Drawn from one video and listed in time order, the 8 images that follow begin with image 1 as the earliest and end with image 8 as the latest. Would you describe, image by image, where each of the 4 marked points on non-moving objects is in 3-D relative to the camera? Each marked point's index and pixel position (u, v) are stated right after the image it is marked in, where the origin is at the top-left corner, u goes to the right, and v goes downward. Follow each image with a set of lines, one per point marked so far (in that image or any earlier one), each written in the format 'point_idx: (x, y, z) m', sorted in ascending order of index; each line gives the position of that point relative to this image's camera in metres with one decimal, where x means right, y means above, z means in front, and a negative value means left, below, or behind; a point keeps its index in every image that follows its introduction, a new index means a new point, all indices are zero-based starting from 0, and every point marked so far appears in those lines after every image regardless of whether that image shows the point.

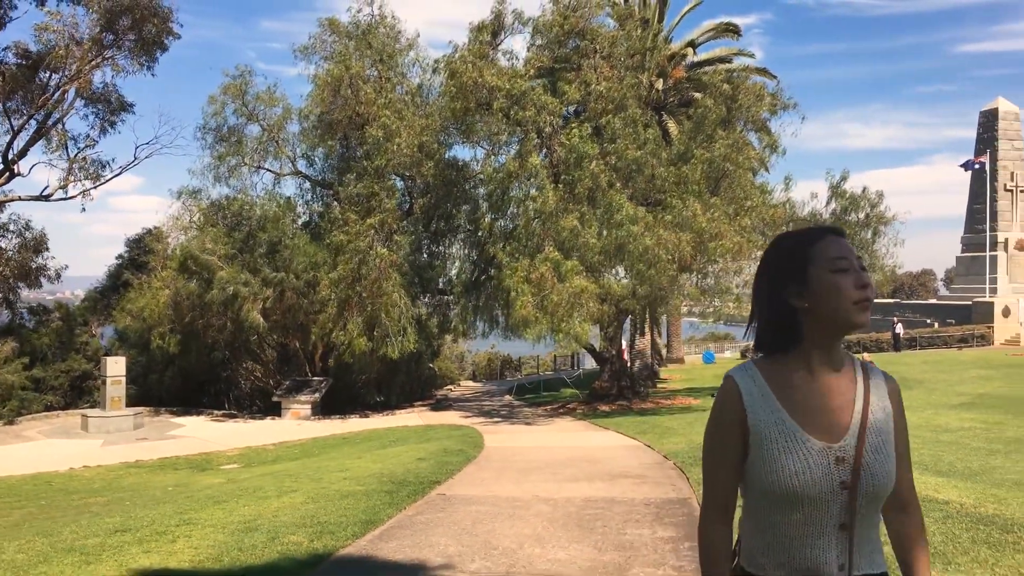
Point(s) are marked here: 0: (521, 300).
0: (+0.1, -0.2, +15.9) m
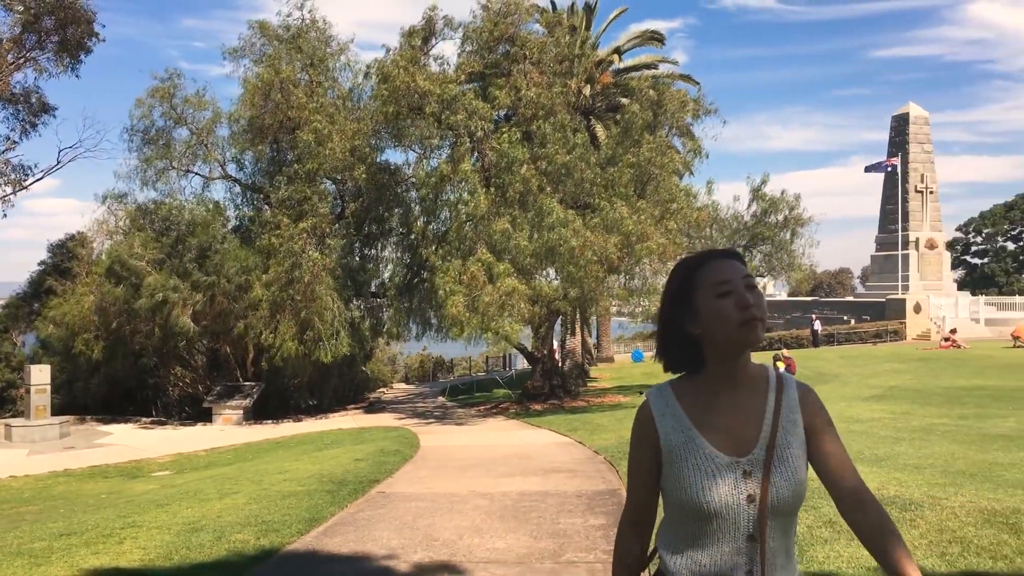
0: (-1.2, -0.3, +16.1) m
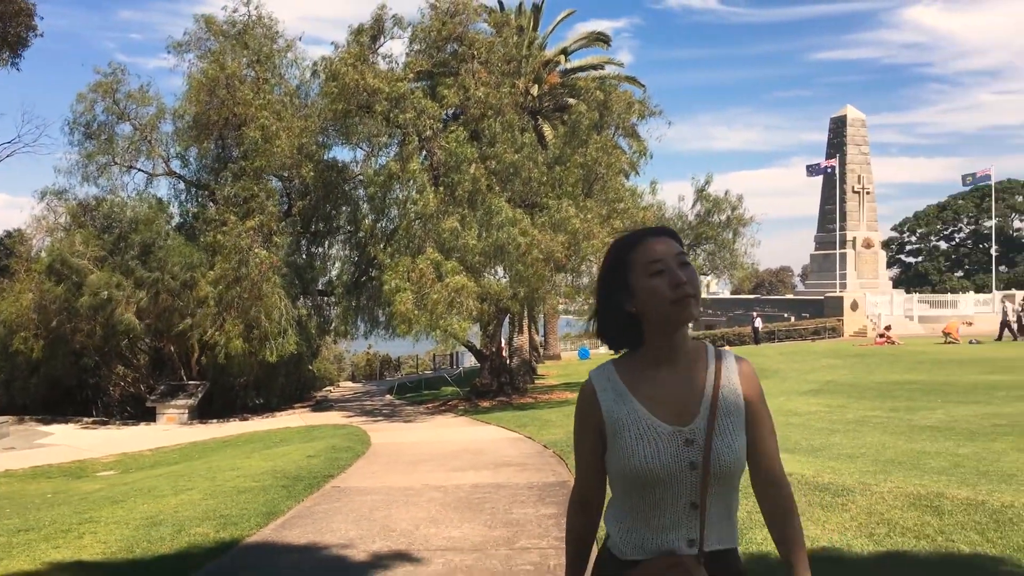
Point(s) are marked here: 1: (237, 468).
0: (-2.3, -0.2, +16.2) m
1: (-2.9, -1.9, +8.4) m
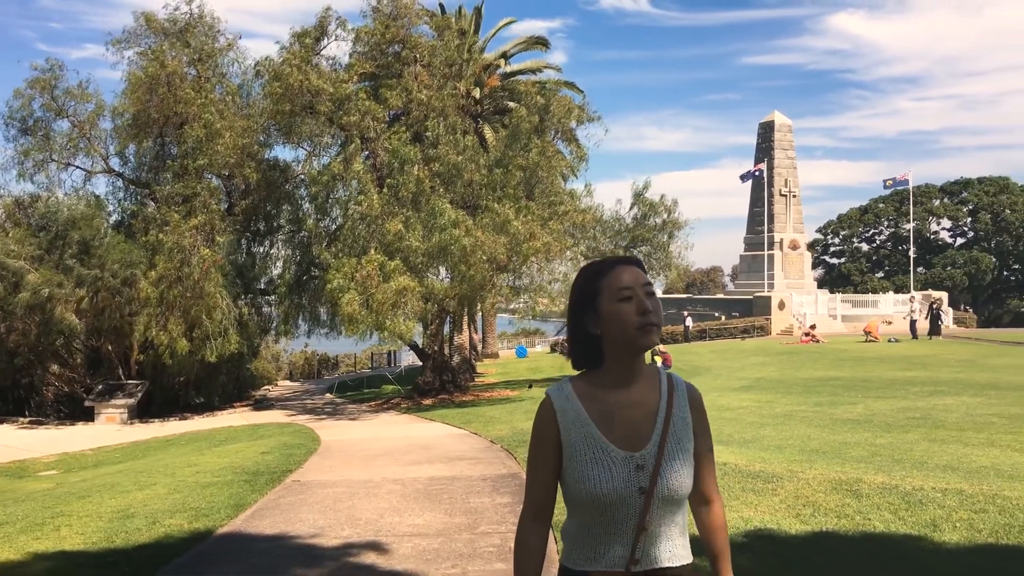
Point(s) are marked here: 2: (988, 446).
0: (-3.4, -0.2, +16.4) m
1: (-3.4, -1.9, +8.6) m
2: (+4.4, -1.4, +7.2) m
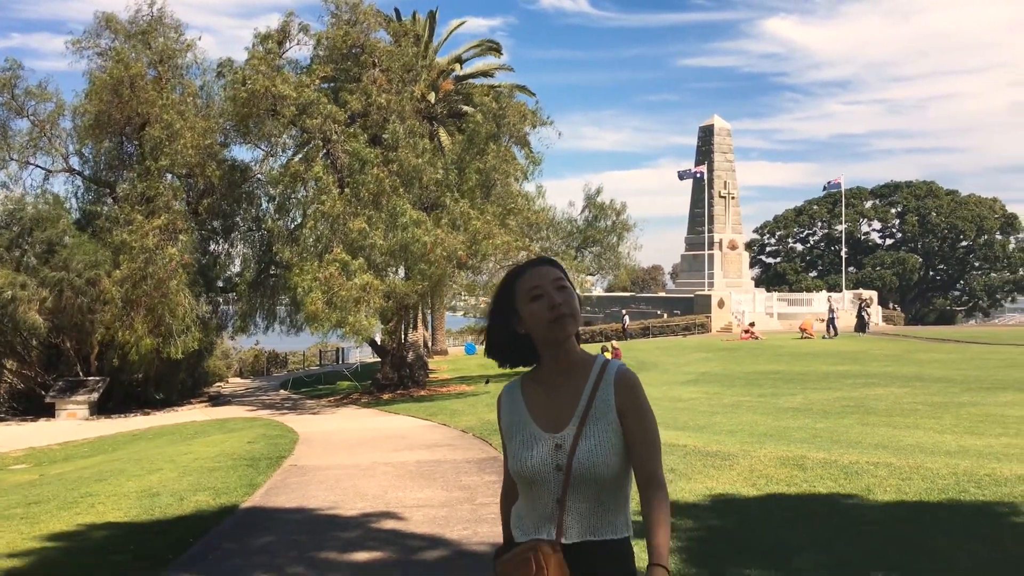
0: (-4.3, -0.2, +16.8) m
1: (-3.7, -1.9, +9.1) m
2: (+4.1, -1.4, +8.2) m
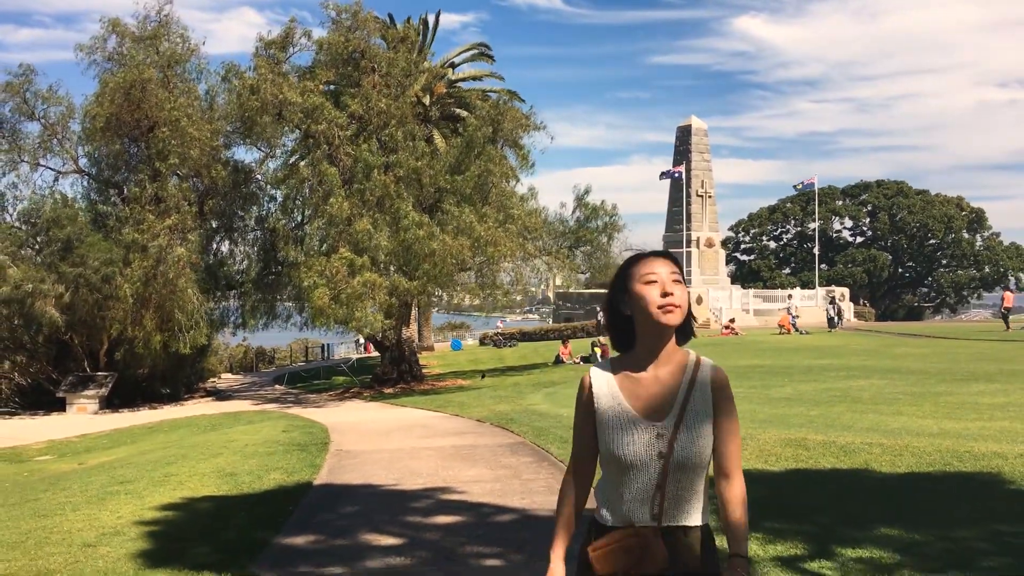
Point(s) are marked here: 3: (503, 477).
0: (-4.3, -0.1, +17.5) m
1: (-3.5, -1.9, +9.7) m
2: (+4.4, -1.4, +9.1) m
3: (-0.1, -1.6, +6.6) m
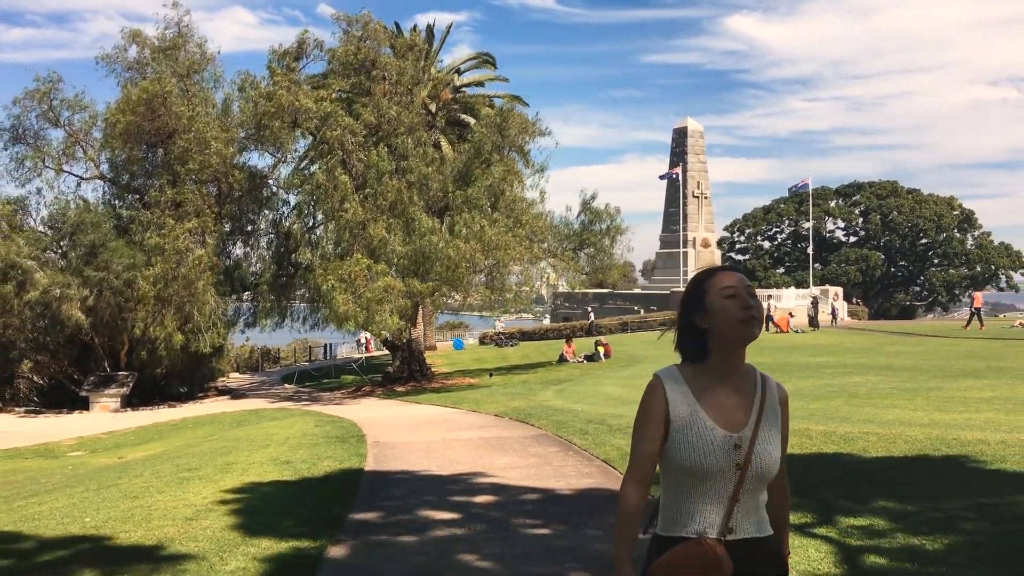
0: (-4.1, -0.2, +18.1) m
1: (-3.2, -1.9, +10.3) m
2: (+4.7, -1.5, +9.8) m
3: (+0.2, -1.6, +7.2) m
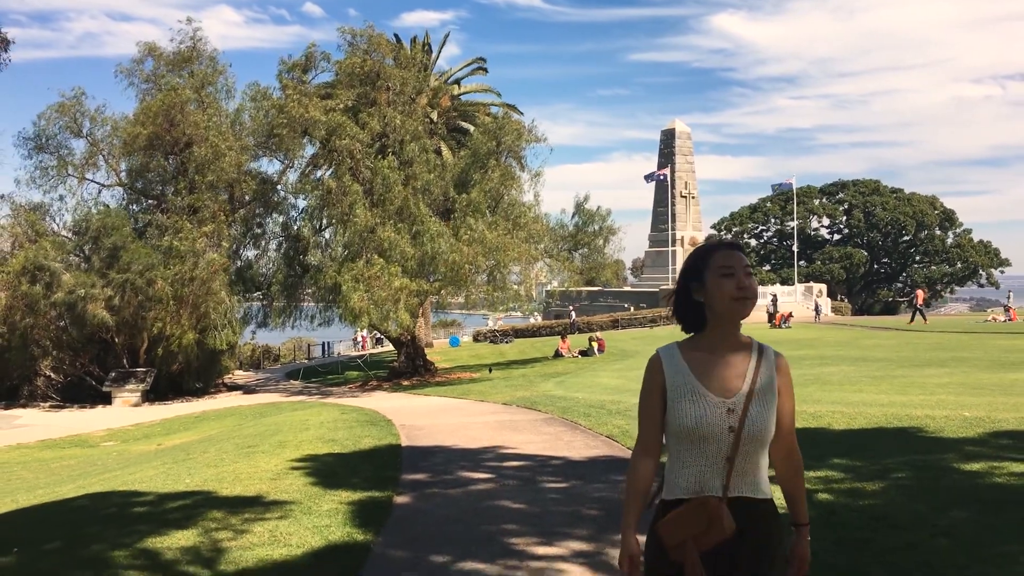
0: (-4.1, -0.2, +19.2) m
1: (-3.1, -1.9, +11.4) m
2: (+4.8, -1.4, +11.0) m
3: (+0.4, -1.6, +8.4) m
